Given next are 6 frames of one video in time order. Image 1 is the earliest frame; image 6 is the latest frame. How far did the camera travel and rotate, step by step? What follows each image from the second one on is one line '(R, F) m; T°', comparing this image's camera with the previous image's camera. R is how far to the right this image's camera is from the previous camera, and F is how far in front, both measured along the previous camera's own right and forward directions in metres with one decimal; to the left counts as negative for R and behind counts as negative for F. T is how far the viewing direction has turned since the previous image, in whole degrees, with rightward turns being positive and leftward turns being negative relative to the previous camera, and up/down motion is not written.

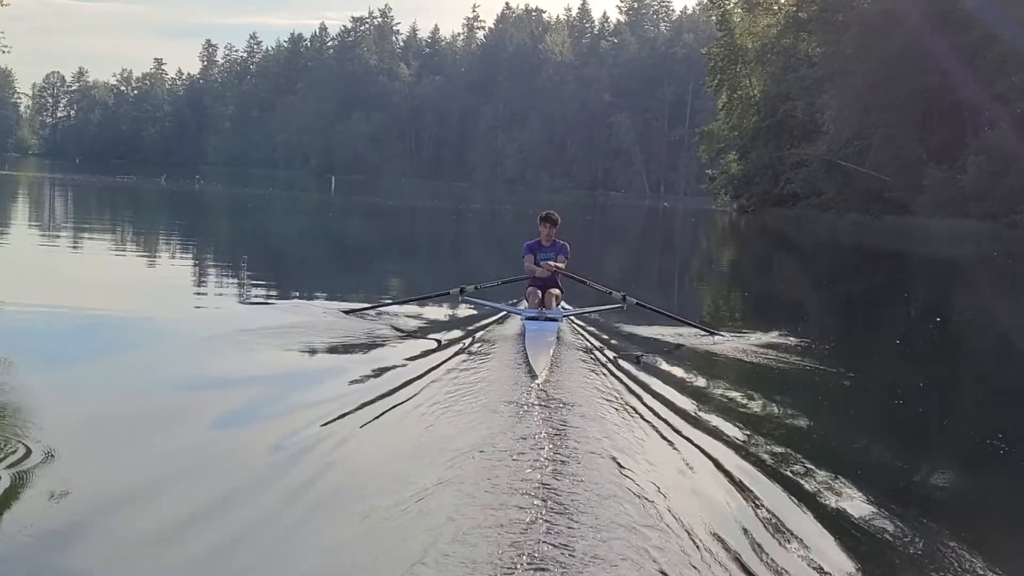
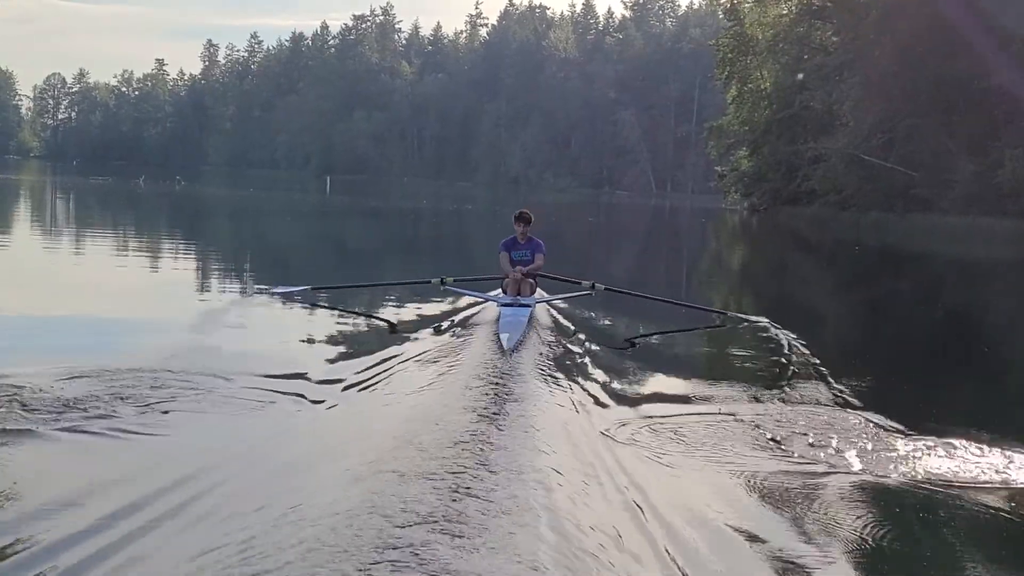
(+0.1, +0.9) m; 0°
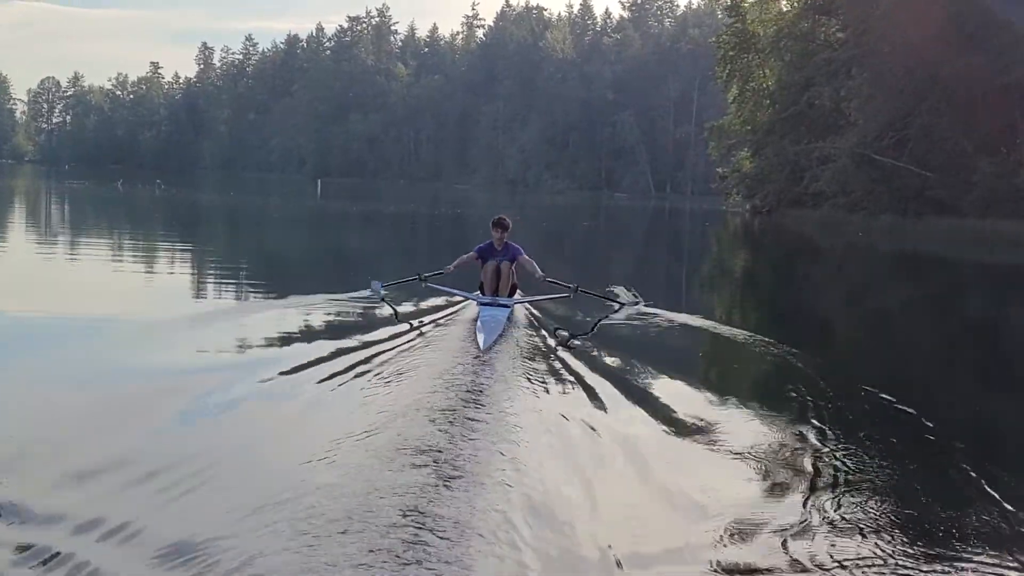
(+0.1, +0.6) m; 0°
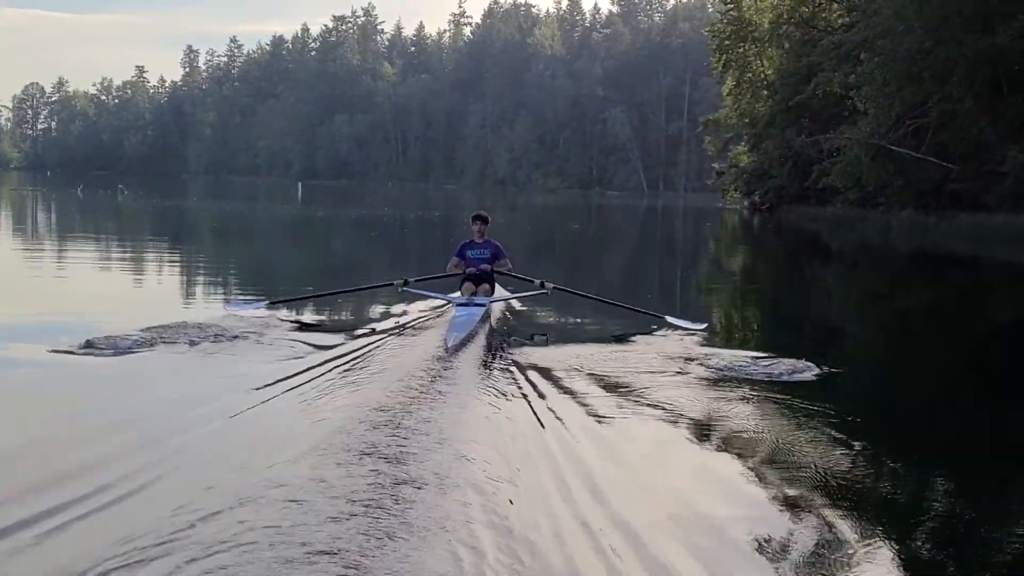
(+0.1, +0.9) m; 0°
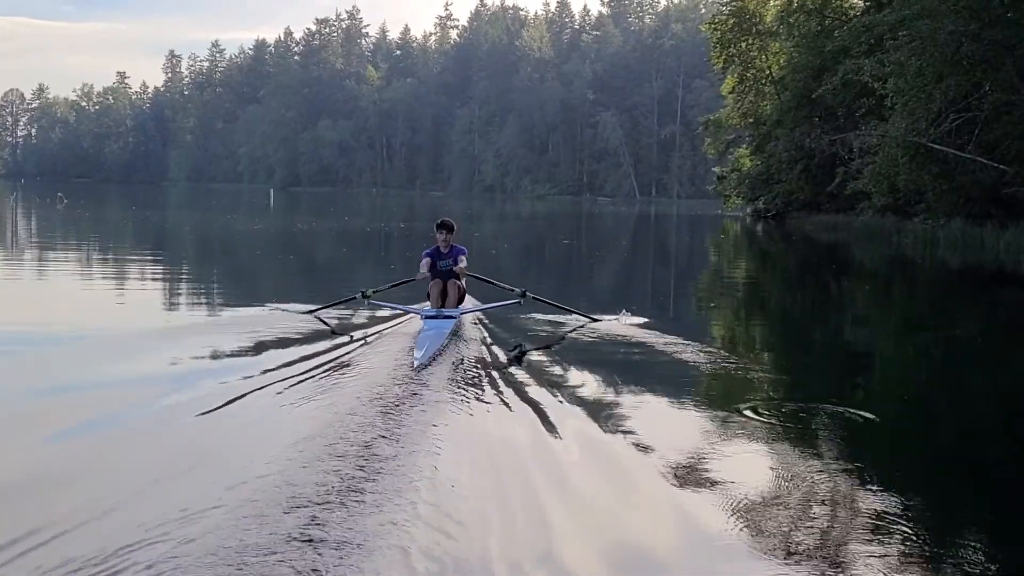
(+0.1, +1.5) m; 0°
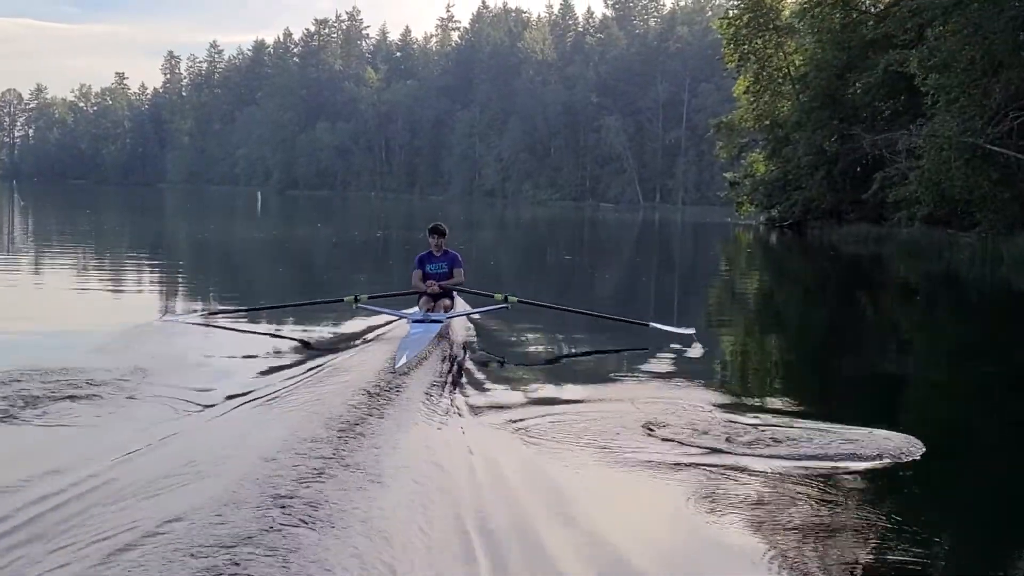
(+0.1, +1.1) m; 0°
